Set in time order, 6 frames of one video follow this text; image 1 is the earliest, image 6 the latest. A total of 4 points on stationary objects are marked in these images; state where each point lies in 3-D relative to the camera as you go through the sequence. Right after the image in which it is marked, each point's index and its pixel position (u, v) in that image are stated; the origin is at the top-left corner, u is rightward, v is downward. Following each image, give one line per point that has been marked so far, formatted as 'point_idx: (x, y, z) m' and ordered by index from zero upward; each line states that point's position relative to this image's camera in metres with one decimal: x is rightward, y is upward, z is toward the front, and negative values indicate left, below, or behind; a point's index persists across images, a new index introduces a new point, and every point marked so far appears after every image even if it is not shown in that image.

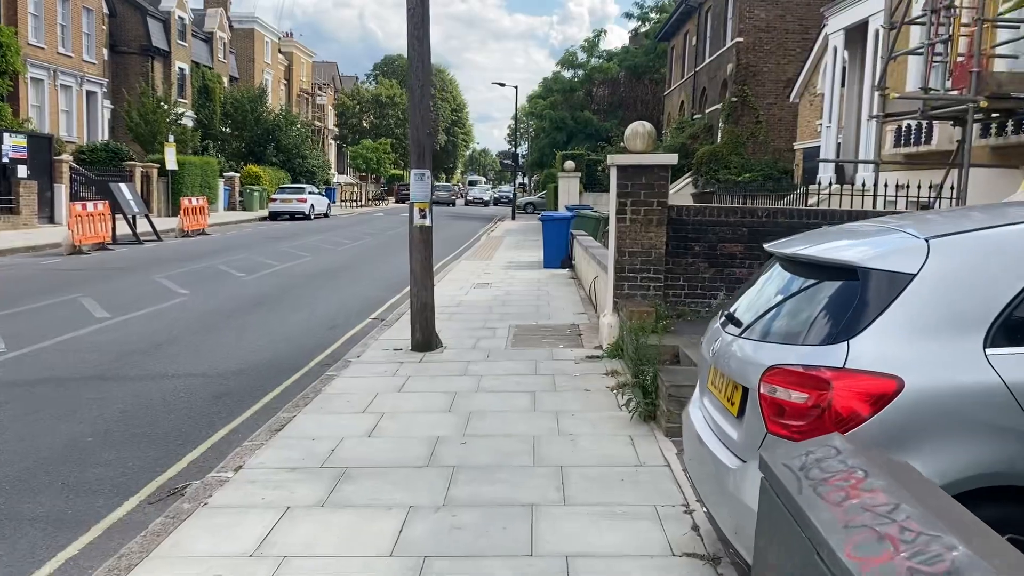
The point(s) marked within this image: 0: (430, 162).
0: (-0.9, +1.4, +8.9) m
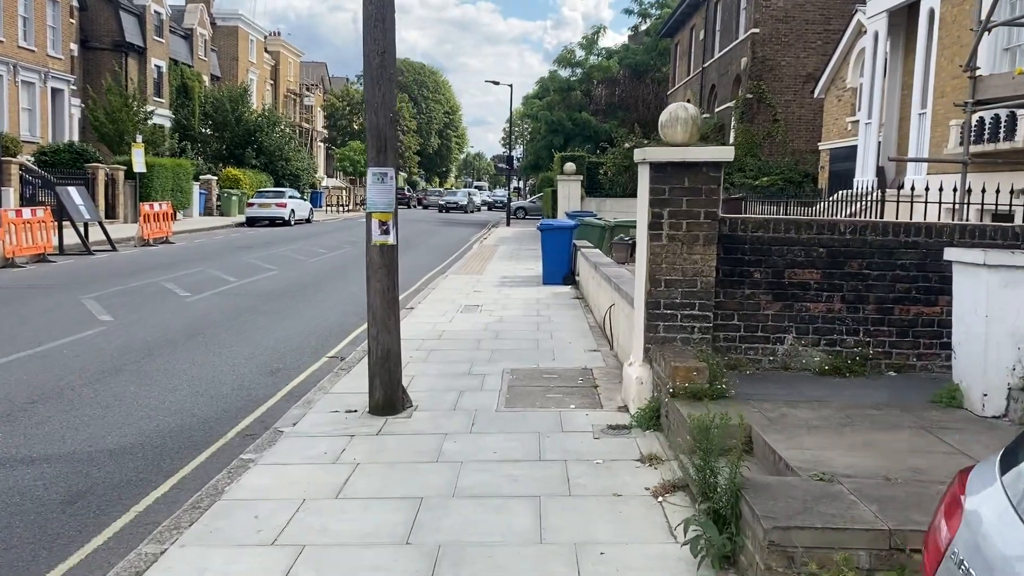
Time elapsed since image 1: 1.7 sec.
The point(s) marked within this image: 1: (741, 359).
0: (-1.0, +1.1, +6.5) m
1: (+1.9, -0.6, +6.5) m
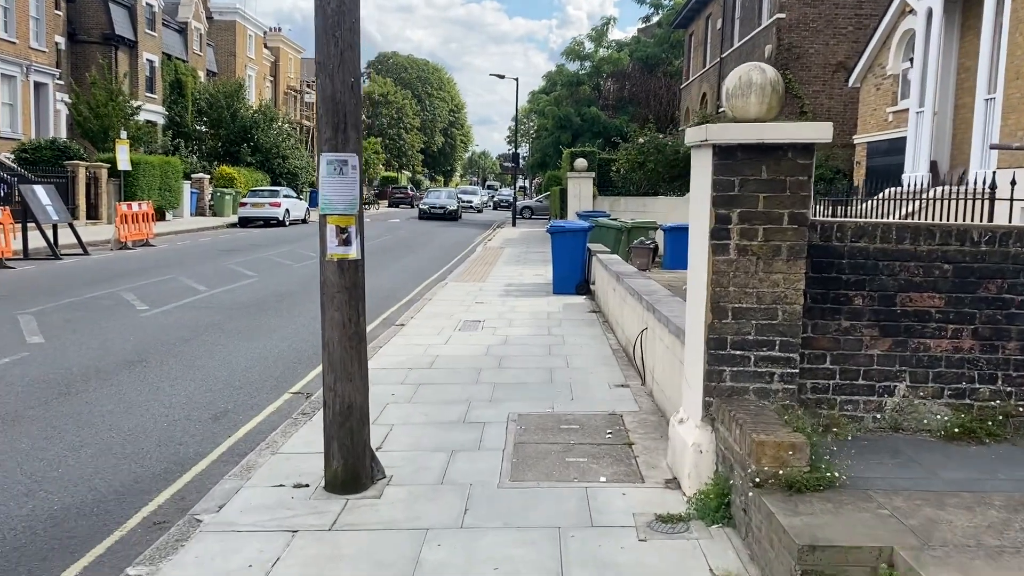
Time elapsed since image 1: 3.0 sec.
0: (-0.9, +0.9, +4.7) m
1: (+1.9, -0.8, +4.7) m
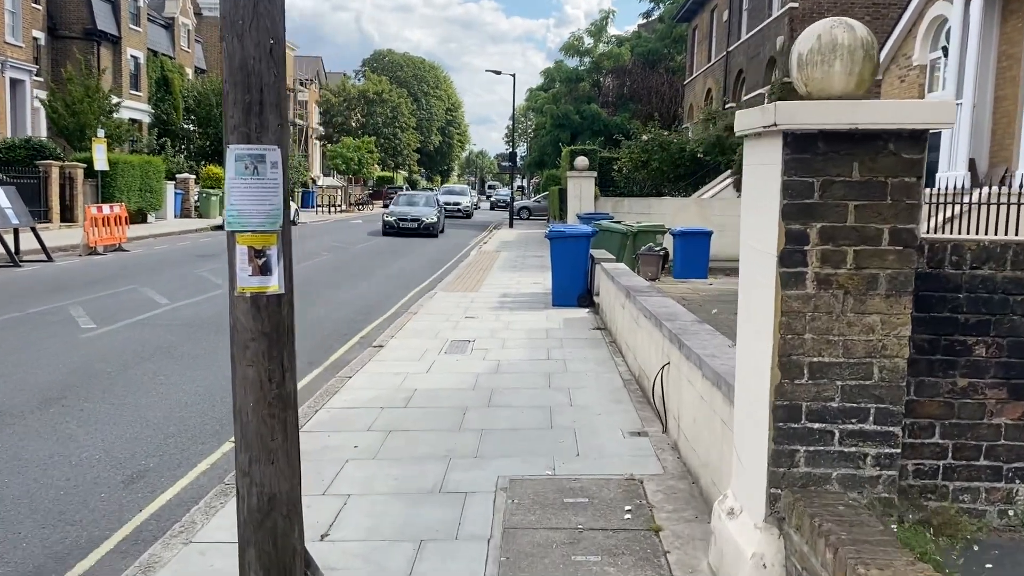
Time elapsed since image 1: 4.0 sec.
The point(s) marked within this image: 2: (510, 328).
0: (-1.0, +0.7, +3.4) m
1: (+1.9, -1.0, +3.4) m
2: (0.0, -0.5, +10.7) m
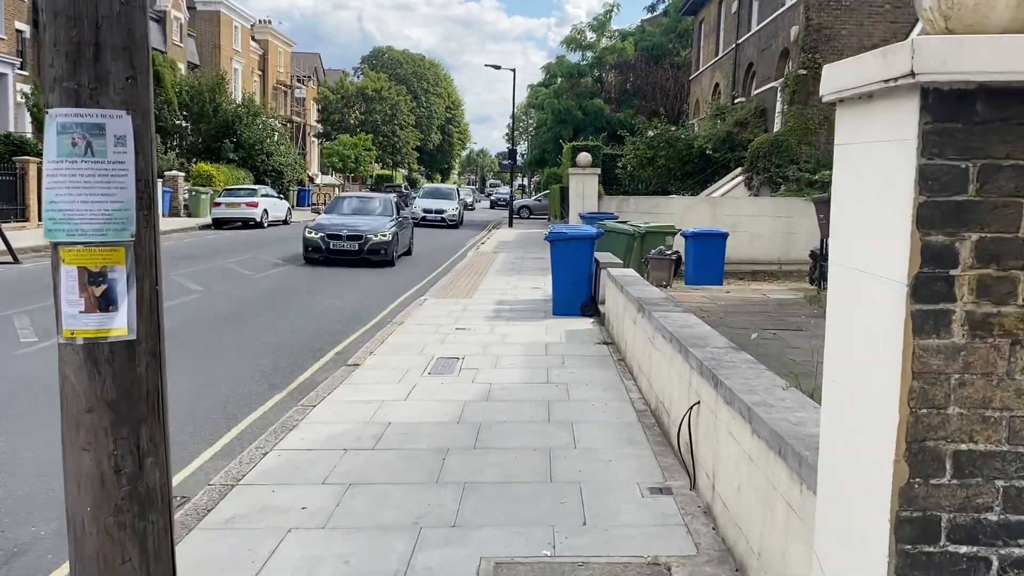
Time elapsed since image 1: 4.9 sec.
0: (-1.0, +0.6, +2.2) m
1: (+1.8, -1.1, +2.2) m
2: (-0.1, -0.6, +9.5) m
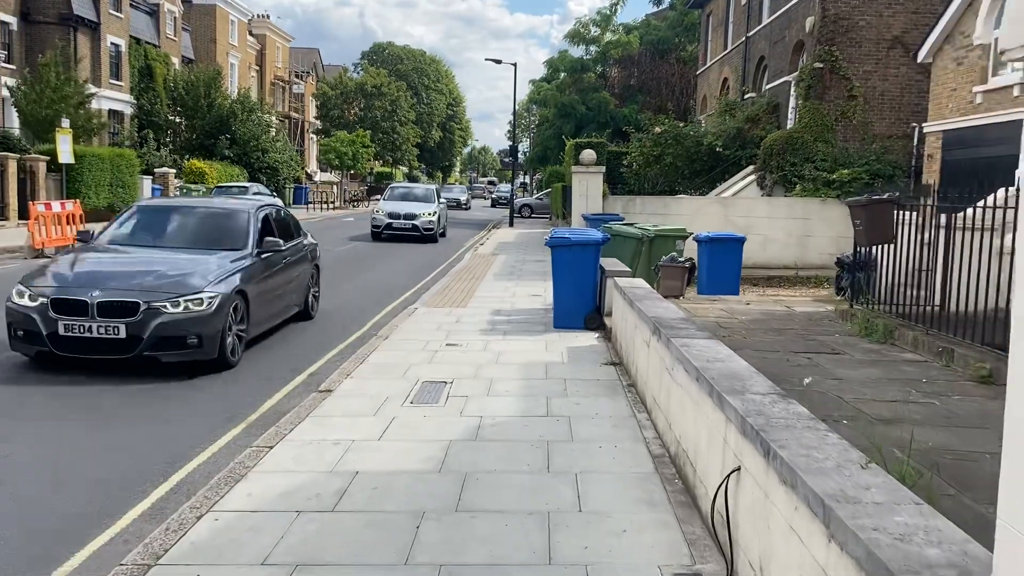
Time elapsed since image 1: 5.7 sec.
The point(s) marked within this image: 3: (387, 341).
0: (-1.1, +0.4, +1.2) m
1: (+1.8, -1.3, +1.2) m
2: (-0.1, -0.8, +8.5) m
3: (-1.5, -0.6, +9.3) m
